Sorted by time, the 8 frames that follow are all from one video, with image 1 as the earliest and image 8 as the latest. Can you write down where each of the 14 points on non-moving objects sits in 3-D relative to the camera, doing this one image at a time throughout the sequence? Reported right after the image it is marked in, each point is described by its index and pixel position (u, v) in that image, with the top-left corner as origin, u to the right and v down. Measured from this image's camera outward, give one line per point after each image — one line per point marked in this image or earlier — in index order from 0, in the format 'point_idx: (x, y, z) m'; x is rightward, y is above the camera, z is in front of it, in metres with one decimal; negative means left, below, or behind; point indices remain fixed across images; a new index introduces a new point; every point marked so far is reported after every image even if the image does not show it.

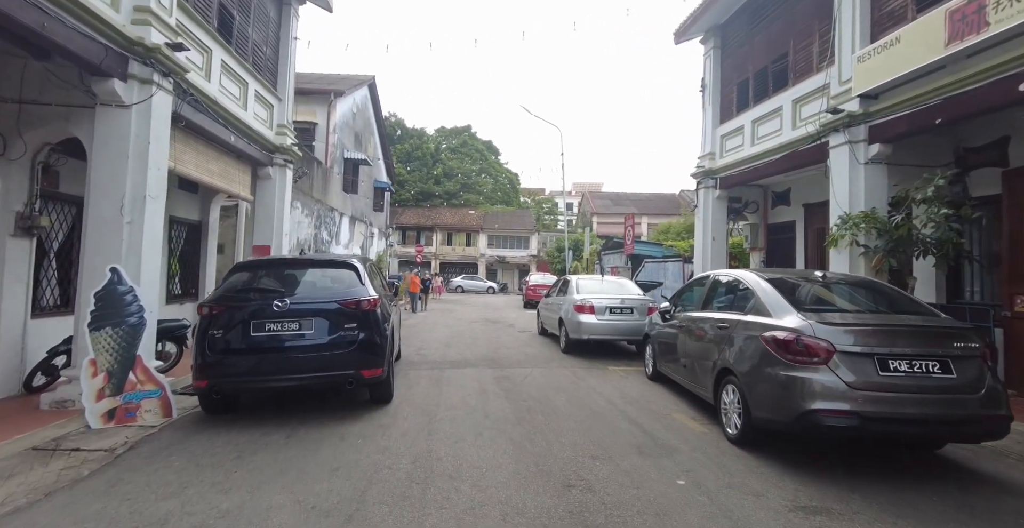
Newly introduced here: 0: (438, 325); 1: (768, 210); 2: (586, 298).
0: (-2.1, -1.8, +14.4) m
1: (+6.5, +1.4, +12.7) m
2: (+1.4, -0.6, +9.1) m
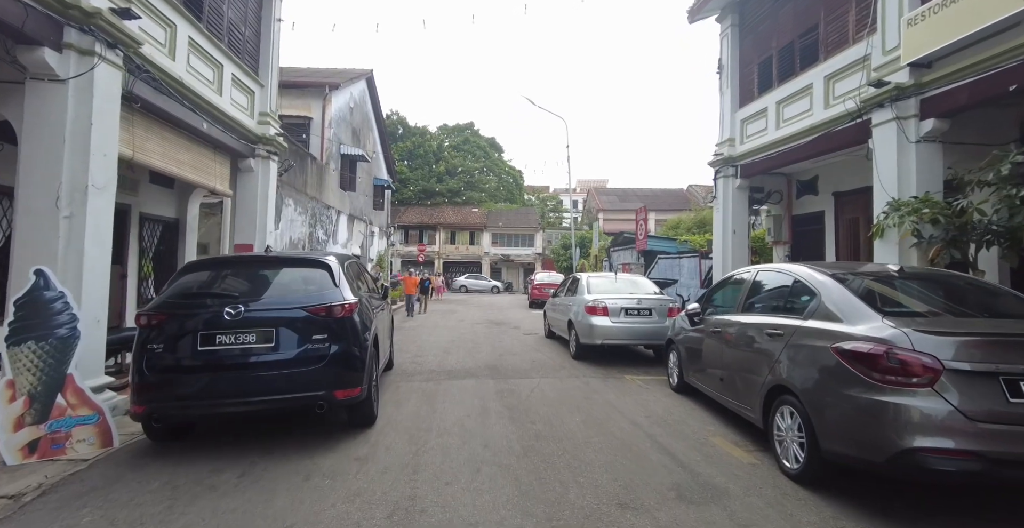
0: (-2.0, -1.8, +13.6) m
1: (+6.6, +1.5, +11.7) m
2: (+1.4, -0.6, +8.2) m
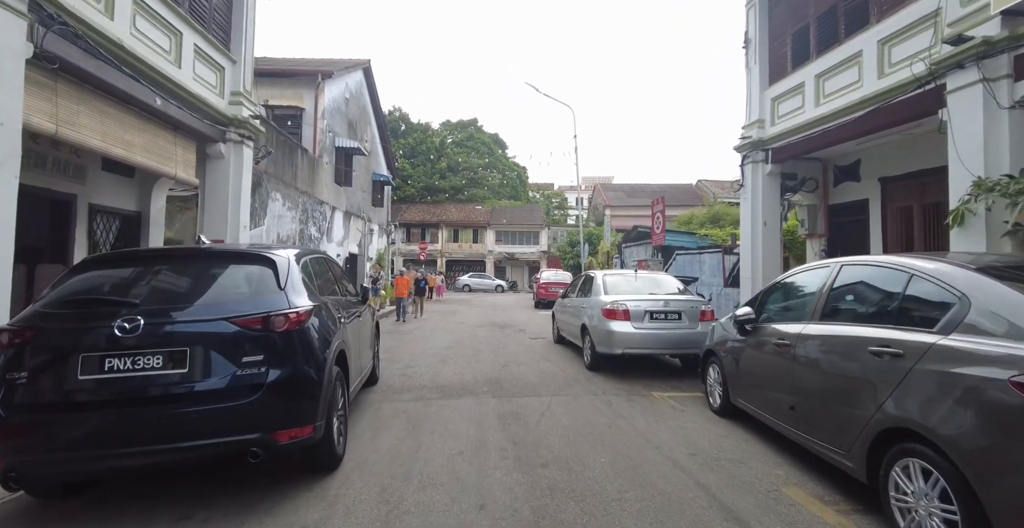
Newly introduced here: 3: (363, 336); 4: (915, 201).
0: (-1.9, -1.7, +12.5) m
1: (+6.7, +1.6, +10.5) m
2: (+1.5, -0.5, +7.0) m
3: (-1.8, -0.8, +5.8) m
4: (+6.9, +1.1, +8.6) m
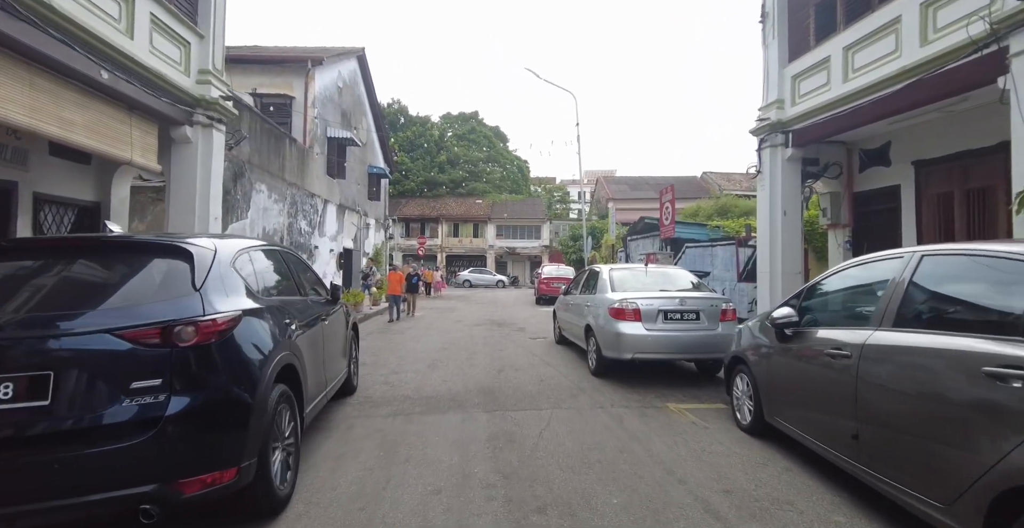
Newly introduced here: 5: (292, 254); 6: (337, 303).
0: (-1.9, -1.6, +11.7) m
1: (+6.6, +1.7, +9.7) m
2: (+1.4, -0.4, +6.2) m
3: (-1.8, -0.8, +5.0) m
4: (+6.9, +1.2, +7.7) m
5: (-2.2, +0.1, +5.0) m
6: (-1.9, -0.4, +5.4) m
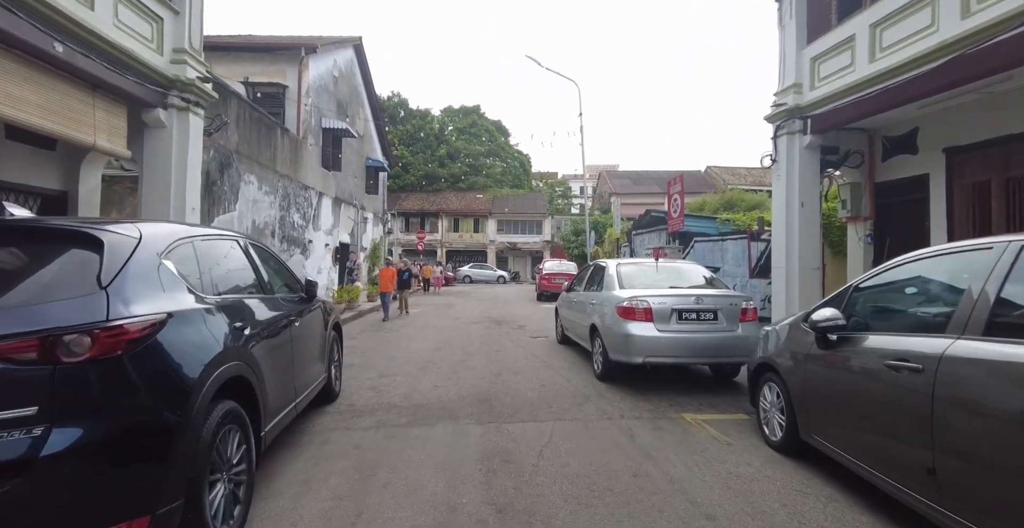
0: (-1.9, -1.5, +11.1) m
1: (+6.6, +1.8, +9.1) m
2: (+1.4, -0.4, +5.6) m
3: (-1.8, -0.7, +4.4) m
4: (+6.9, +1.3, +7.1) m
5: (-2.2, +0.2, +4.4) m
6: (-1.9, -0.4, +4.8) m
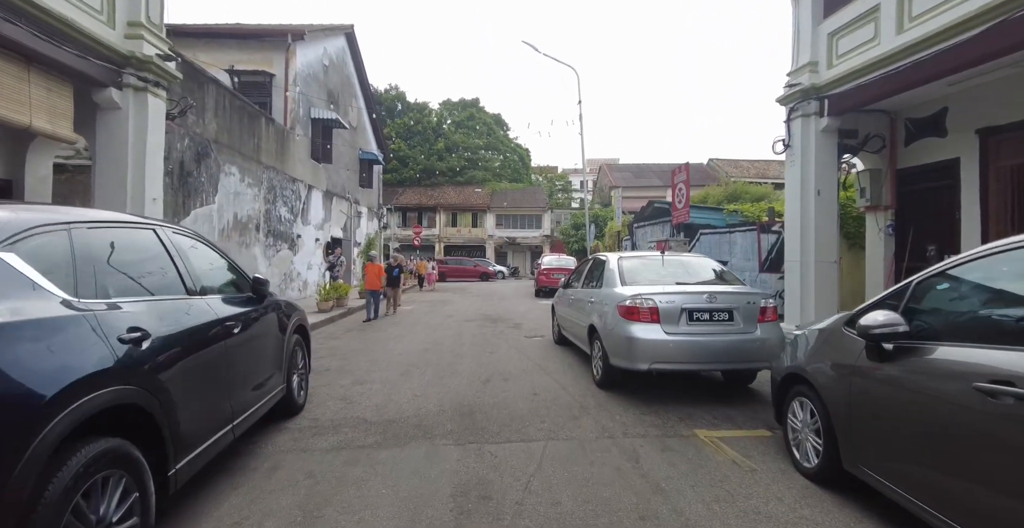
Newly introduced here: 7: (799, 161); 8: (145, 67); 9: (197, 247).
0: (-2.0, -1.4, +10.5) m
1: (+6.5, +1.9, +8.4) m
2: (+1.3, -0.3, +5.0) m
3: (-2.0, -0.7, +3.8) m
4: (+6.7, +1.4, +6.4) m
5: (-2.4, +0.2, +3.8) m
6: (-2.0, -0.3, +4.1) m
7: (+4.9, +1.8, +8.6) m
8: (-5.0, +2.7, +6.8) m
9: (-2.3, +0.1, +3.7) m
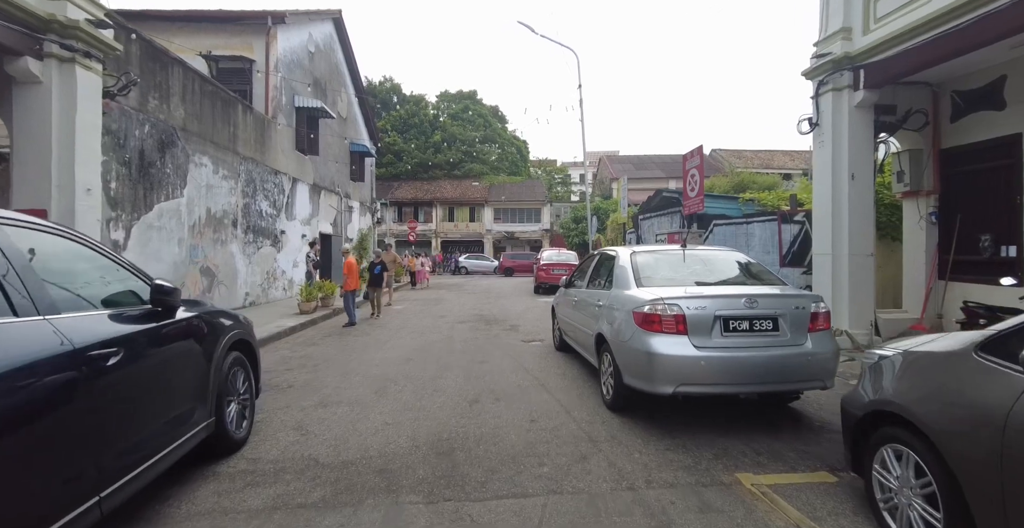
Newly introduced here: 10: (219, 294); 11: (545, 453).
0: (-2.1, -1.3, +9.5) m
1: (+6.4, +2.1, +7.4) m
2: (+1.2, -0.3, +4.0) m
3: (-2.0, -0.7, +2.8) m
4: (+6.6, +1.5, +5.4) m
5: (-2.5, +0.2, +2.8) m
6: (-2.1, -0.3, +3.2) m
7: (+4.8, +1.9, +7.6) m
8: (-5.1, +2.7, +5.8) m
9: (-2.4, +0.1, +2.8) m
10: (-7.3, -0.7, +12.4) m
11: (+0.3, -1.4, +3.6) m
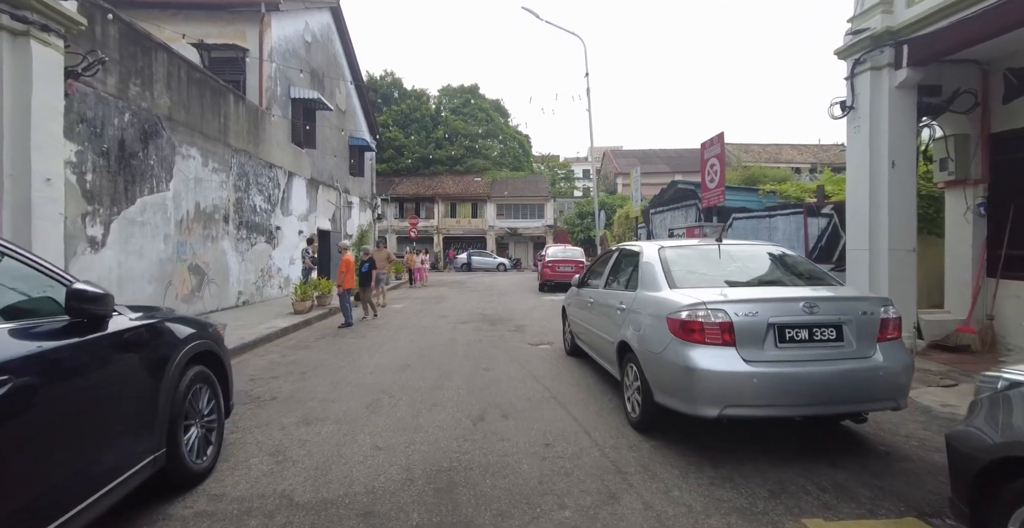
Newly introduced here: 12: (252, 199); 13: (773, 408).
0: (-2.0, -1.3, +8.9) m
1: (+6.5, +2.1, +6.7) m
2: (+1.3, -0.3, +3.4) m
3: (-2.0, -0.7, +2.2) m
4: (+6.7, +1.5, +4.8) m
5: (-2.4, +0.2, +2.2) m
6: (-2.0, -0.3, +2.6) m
7: (+4.9, +1.9, +6.9) m
8: (-5.0, +2.7, +5.1) m
9: (-2.4, +0.1, +2.2) m
10: (-7.1, -0.7, +11.8) m
11: (+0.3, -1.4, +3.0) m
12: (-7.2, +1.8, +13.8) m
13: (+1.6, -0.9, +3.1) m
